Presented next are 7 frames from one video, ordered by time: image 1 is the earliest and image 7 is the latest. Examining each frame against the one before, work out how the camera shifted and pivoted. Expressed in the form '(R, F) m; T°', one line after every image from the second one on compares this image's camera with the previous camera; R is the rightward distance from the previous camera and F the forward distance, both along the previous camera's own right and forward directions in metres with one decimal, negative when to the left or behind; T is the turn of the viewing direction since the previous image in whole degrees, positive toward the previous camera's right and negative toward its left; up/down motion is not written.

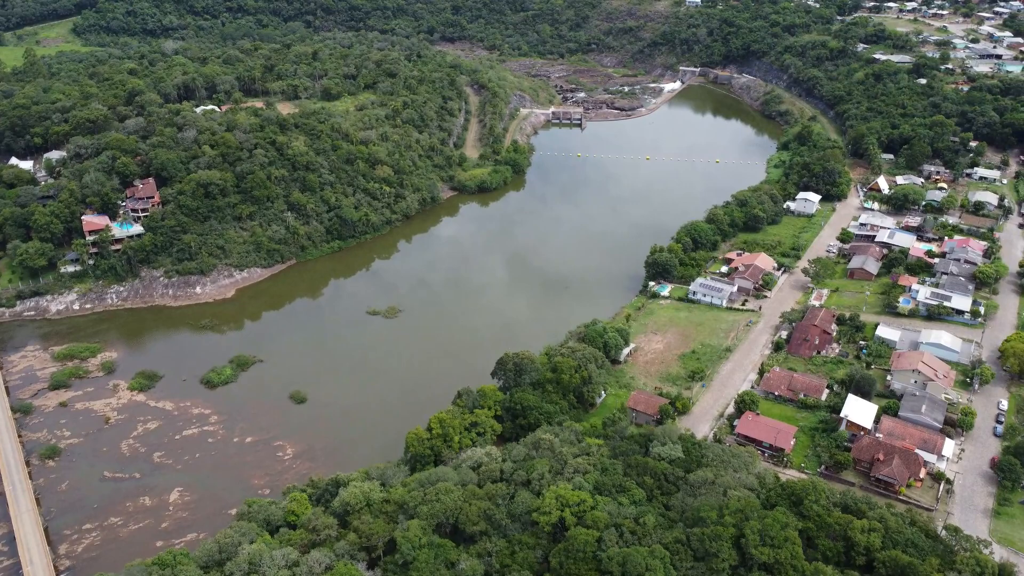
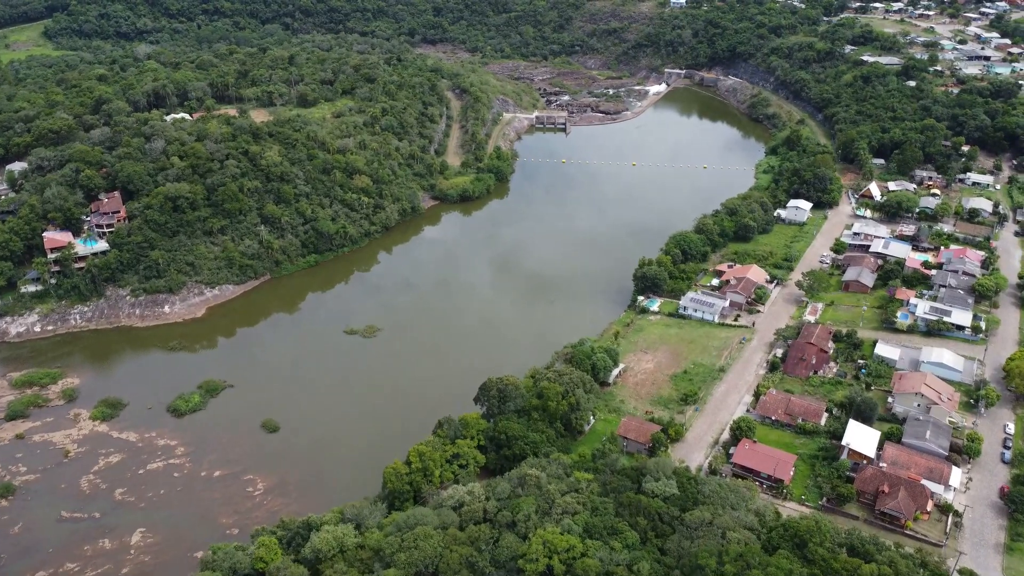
(+0.1, +2.0) m; +1°
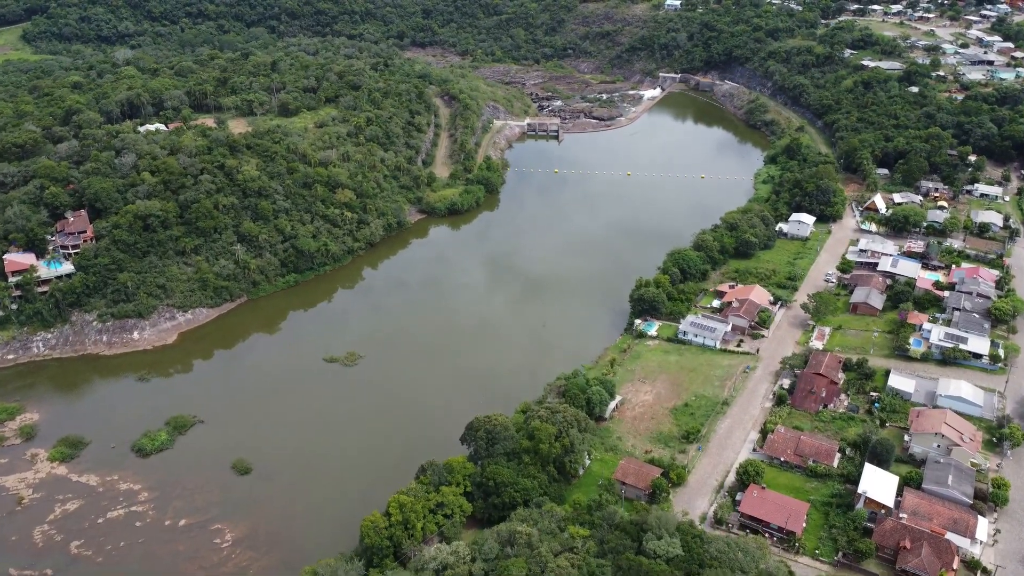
(+0.2, +2.6) m; 0°
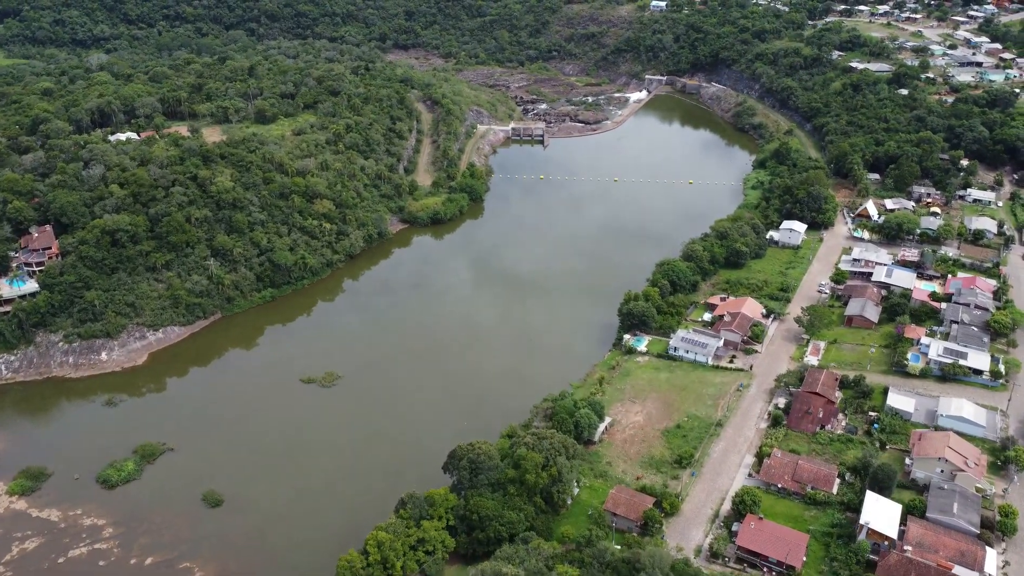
(+0.2, +1.6) m; +1°
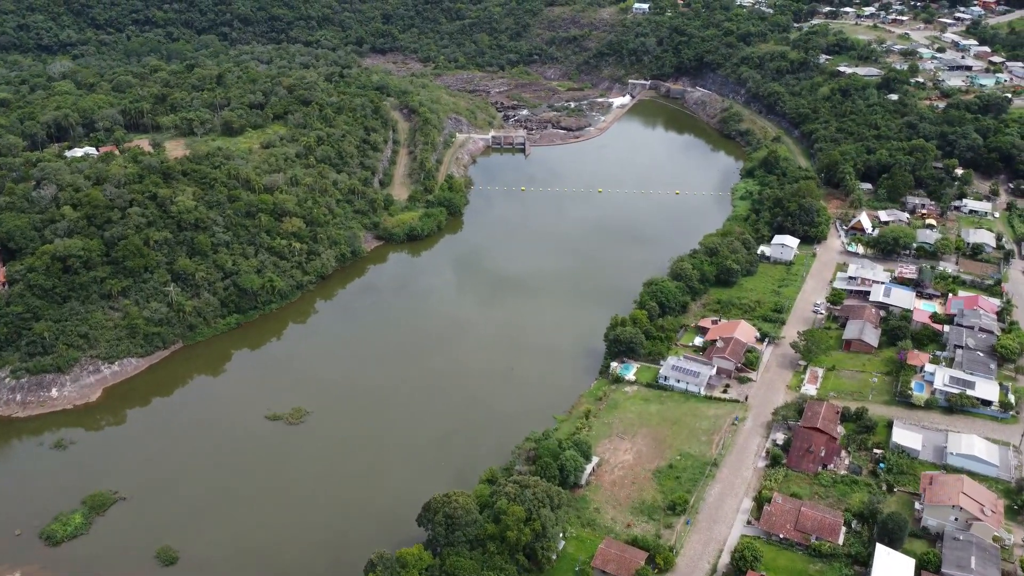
(+0.3, +2.6) m; +1°
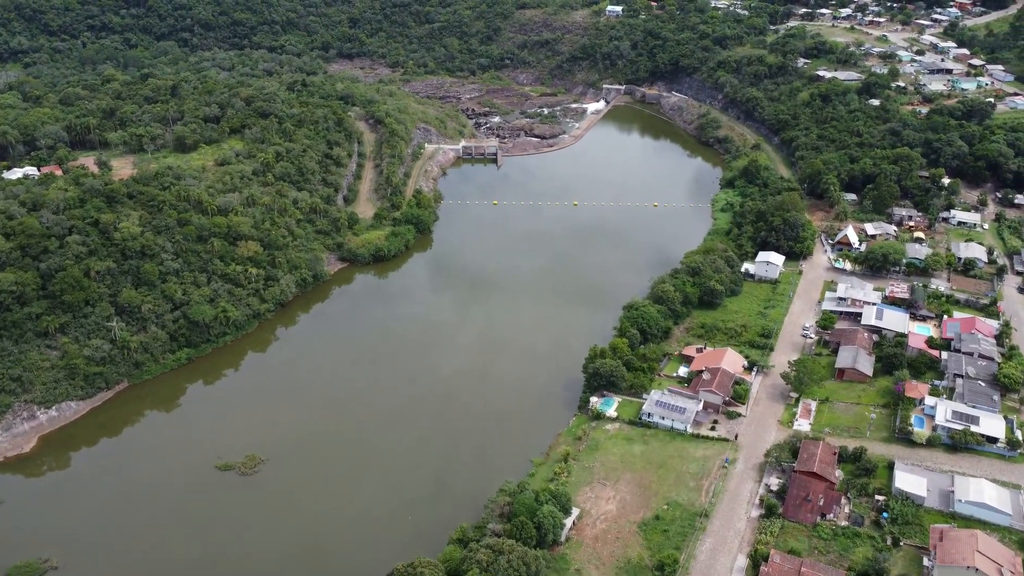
(+0.3, +2.9) m; +2°
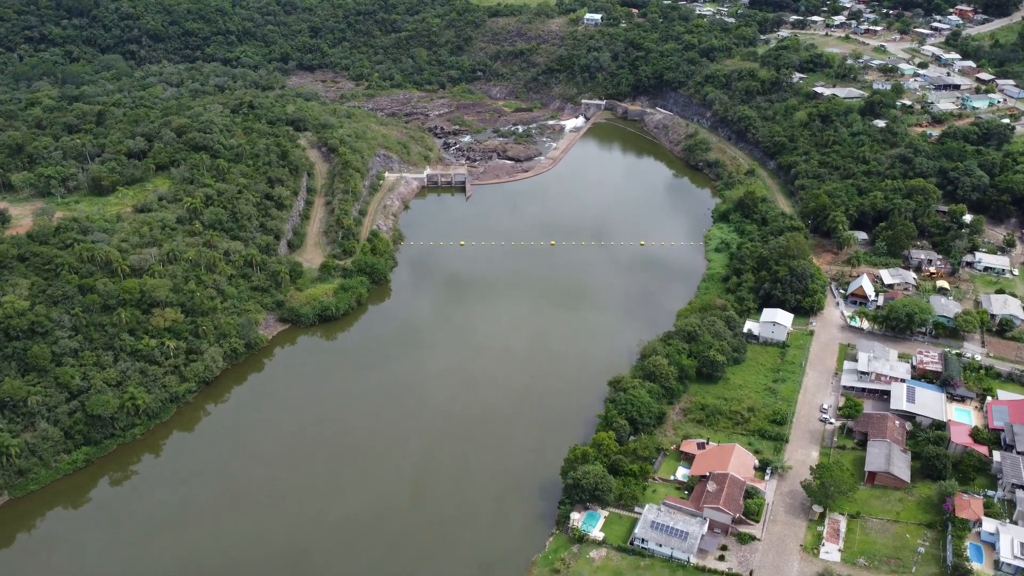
(+0.9, +7.1) m; +1°
